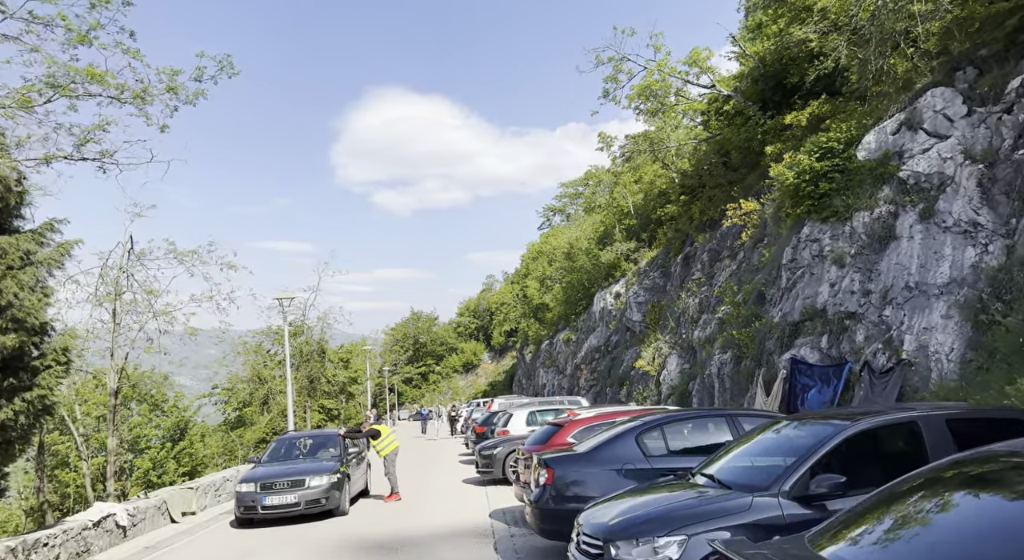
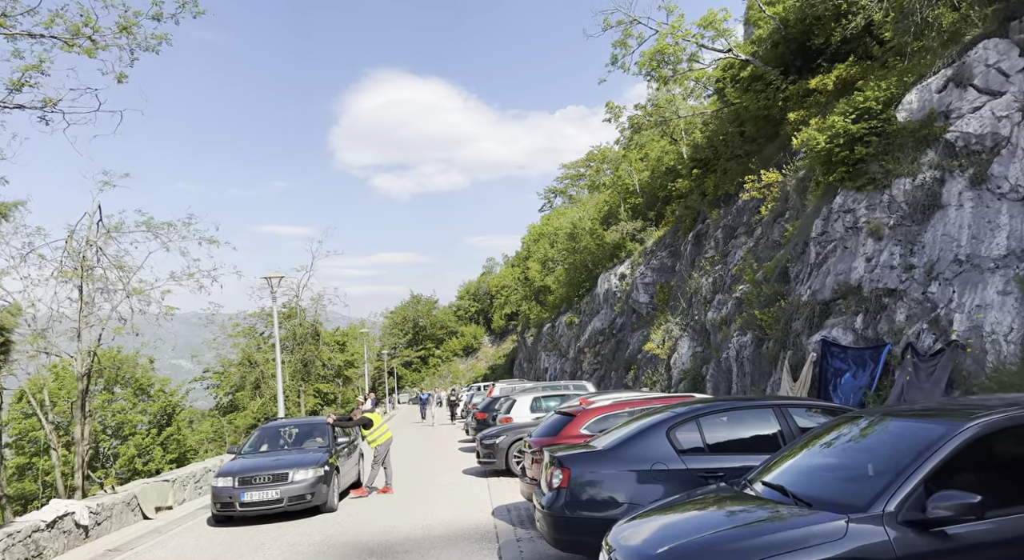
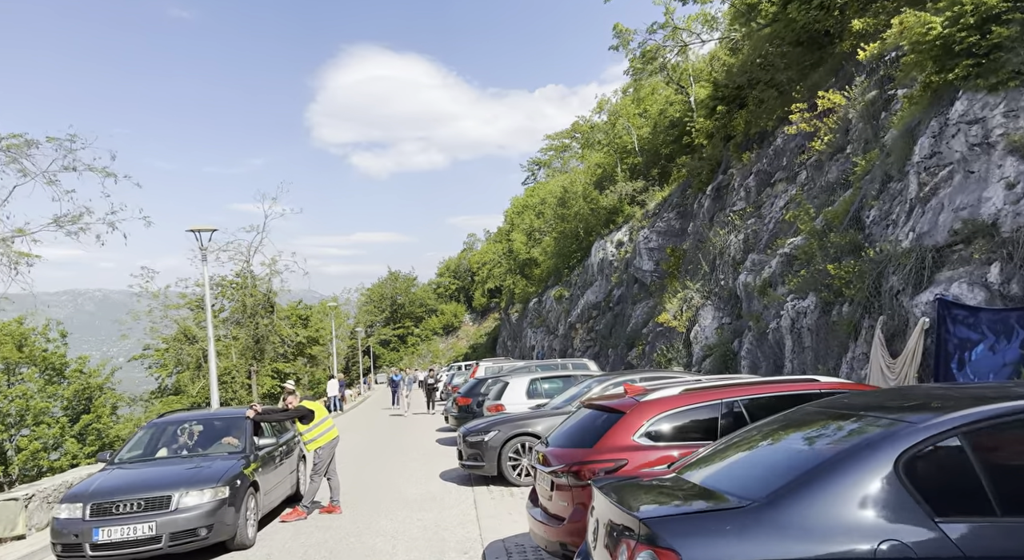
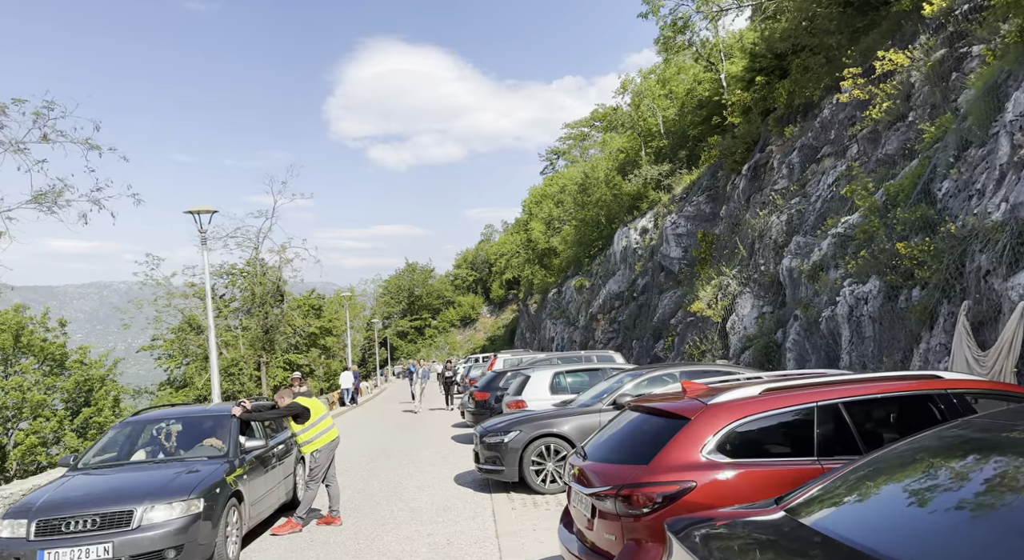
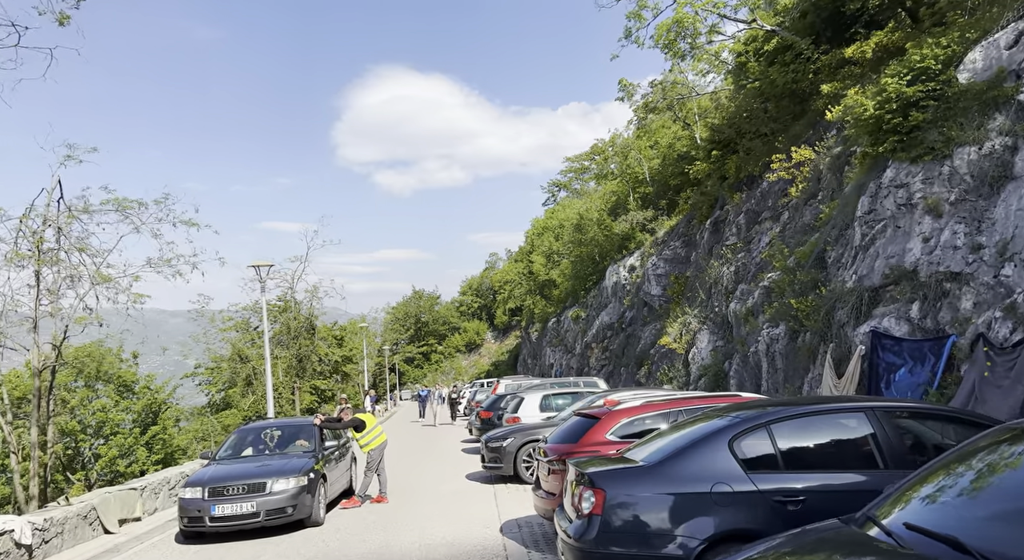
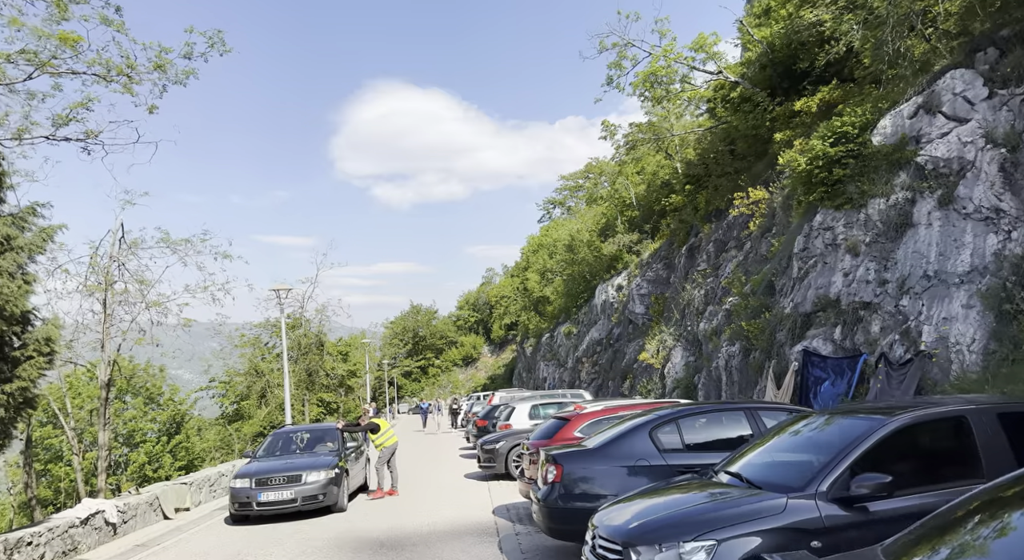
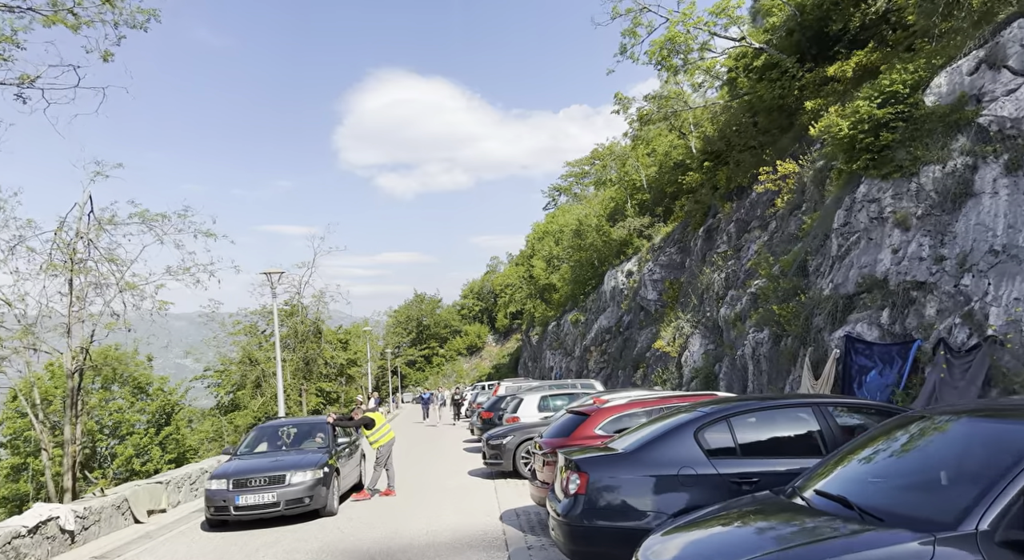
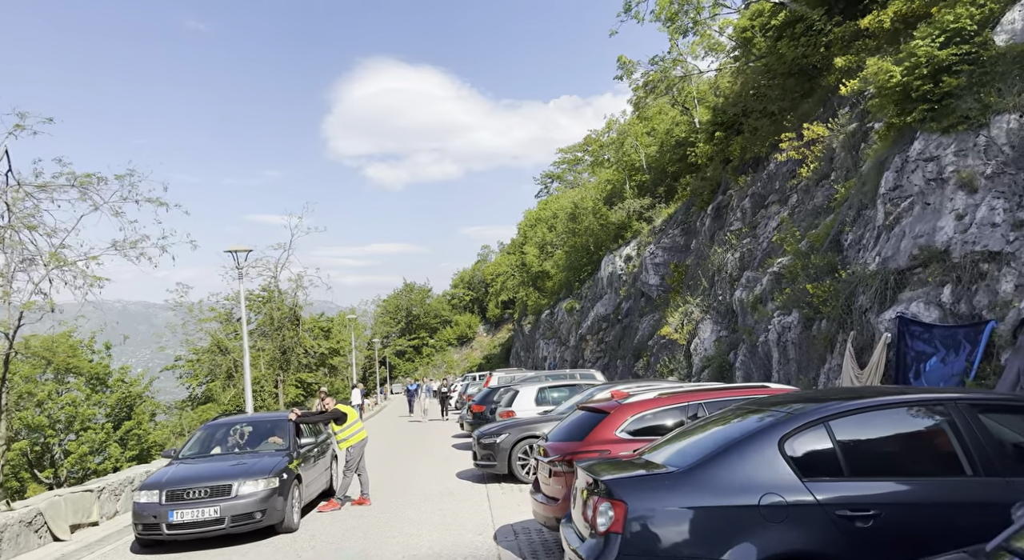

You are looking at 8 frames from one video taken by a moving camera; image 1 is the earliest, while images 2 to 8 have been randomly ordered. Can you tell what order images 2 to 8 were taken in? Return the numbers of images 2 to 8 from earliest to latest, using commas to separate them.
6, 2, 7, 5, 8, 3, 4
